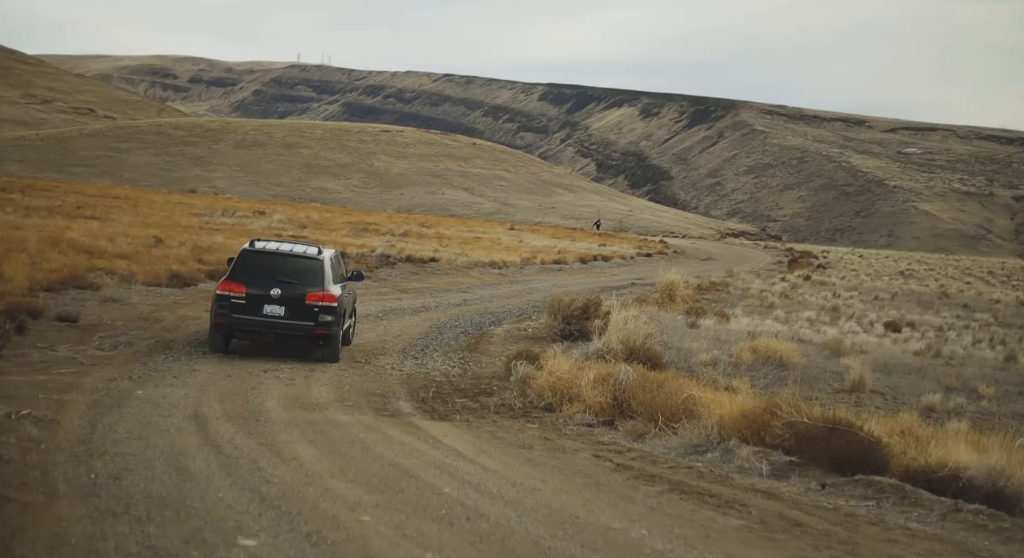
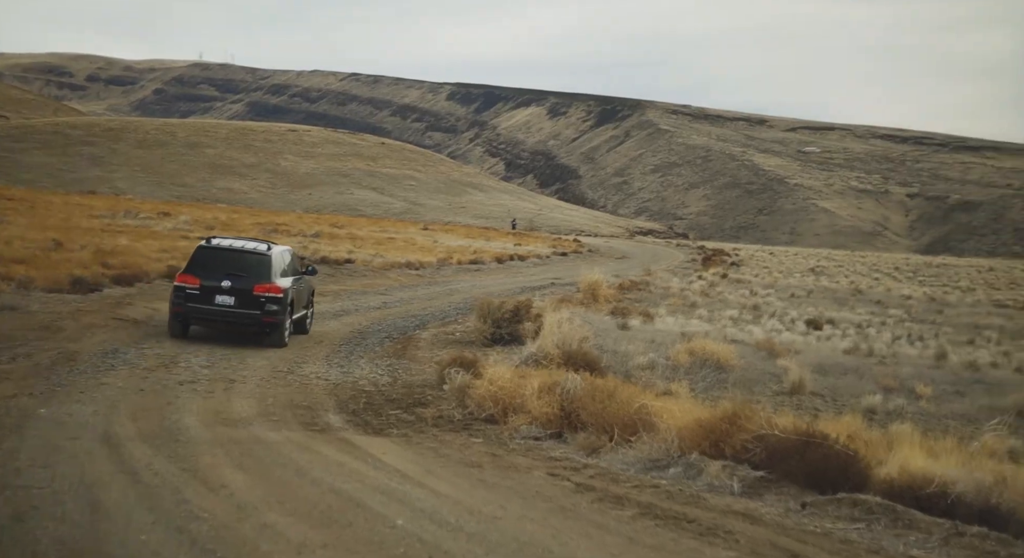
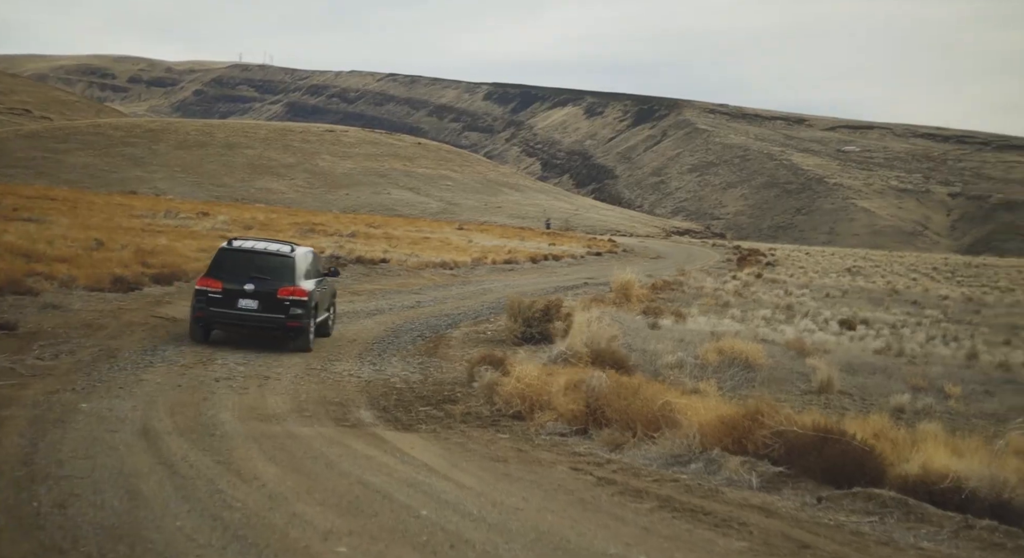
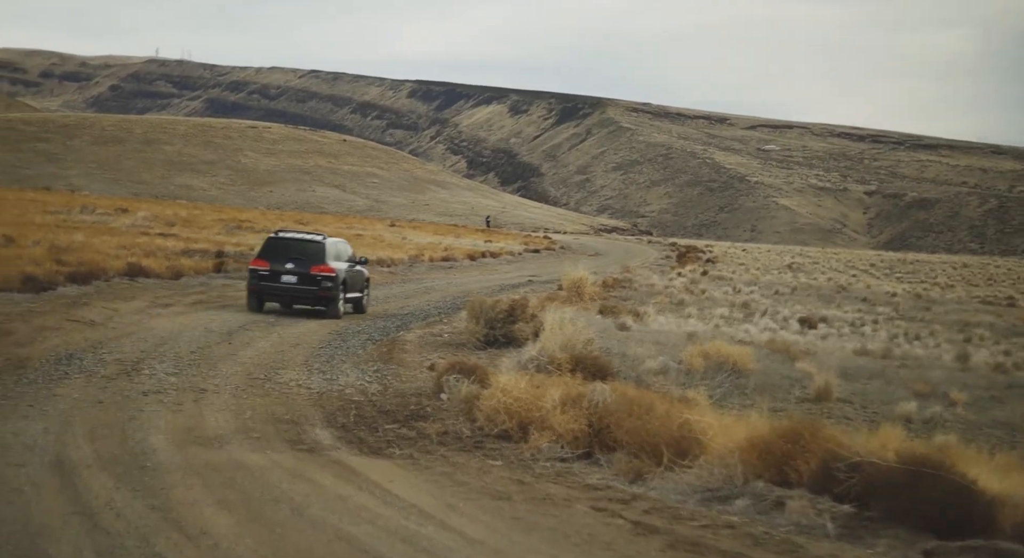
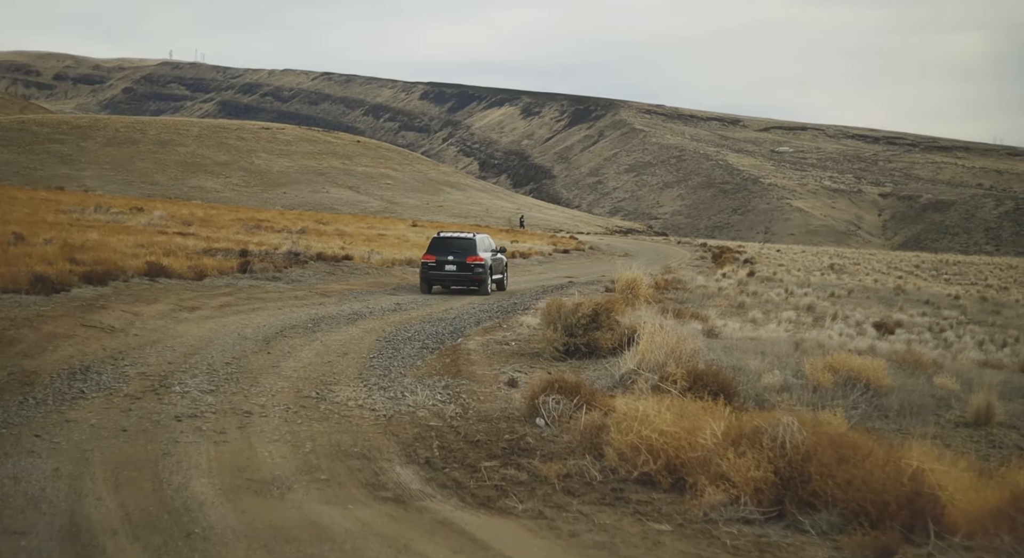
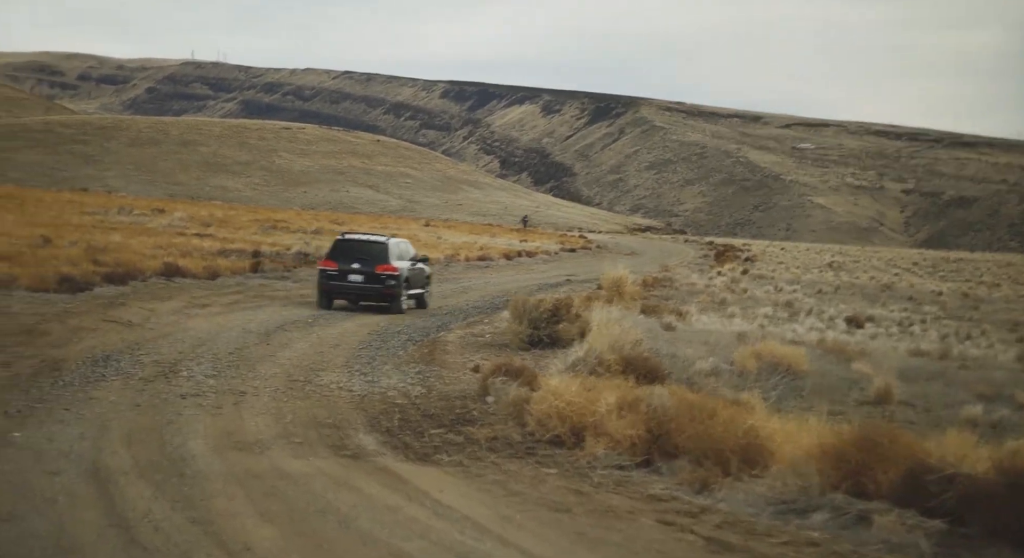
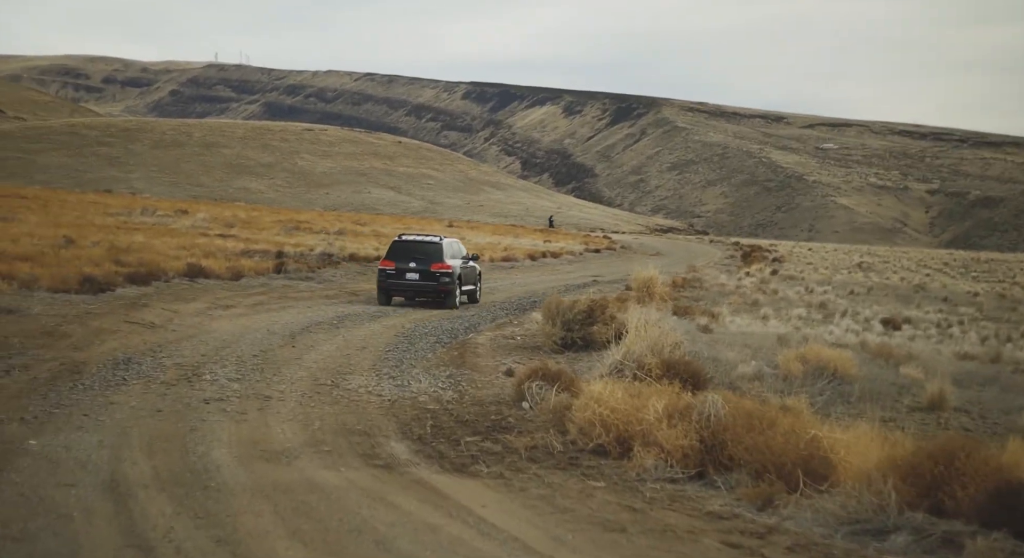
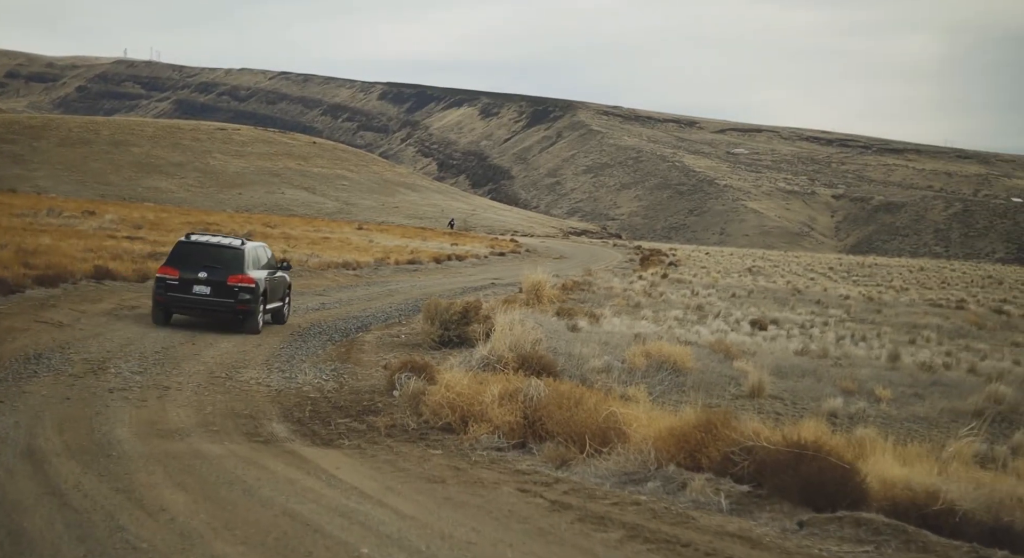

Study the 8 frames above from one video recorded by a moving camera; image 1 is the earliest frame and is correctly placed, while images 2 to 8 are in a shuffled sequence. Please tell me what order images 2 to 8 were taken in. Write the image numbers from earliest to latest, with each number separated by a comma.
3, 2, 8, 4, 6, 7, 5
